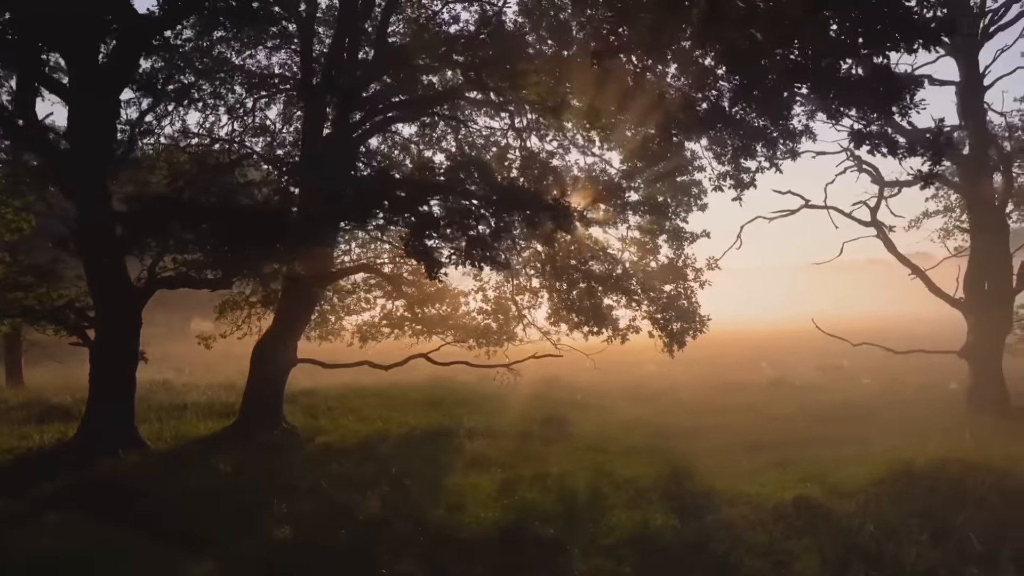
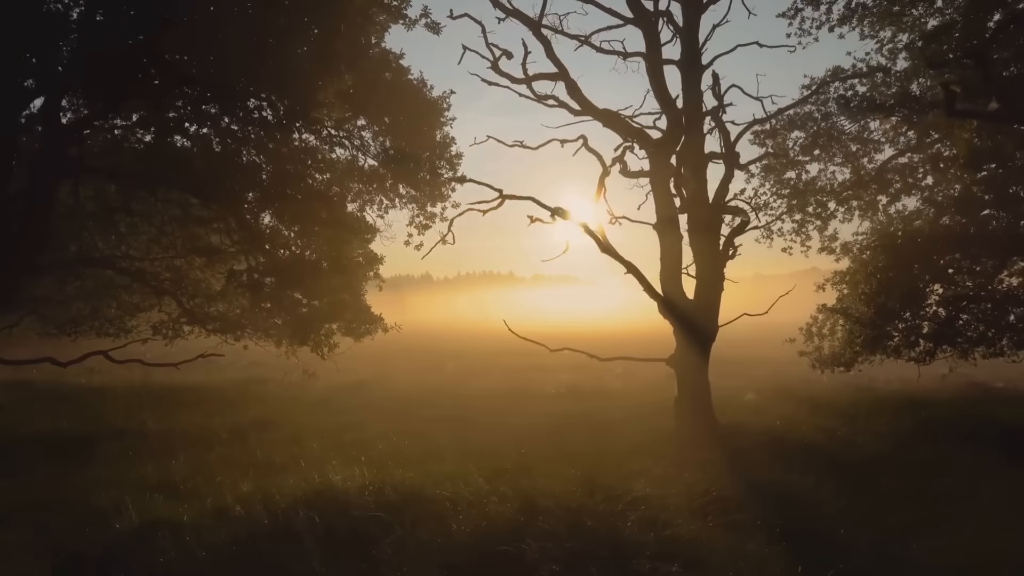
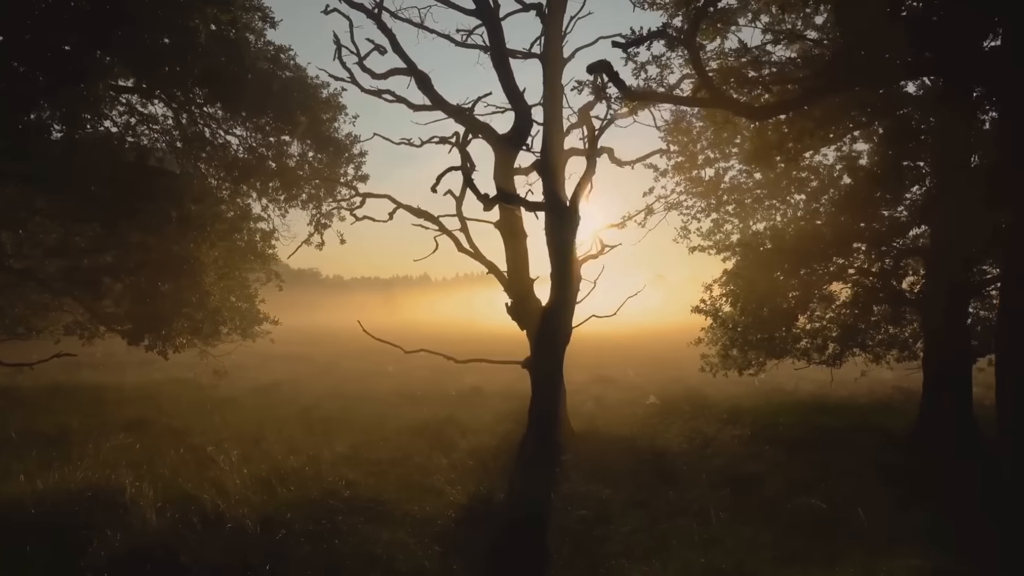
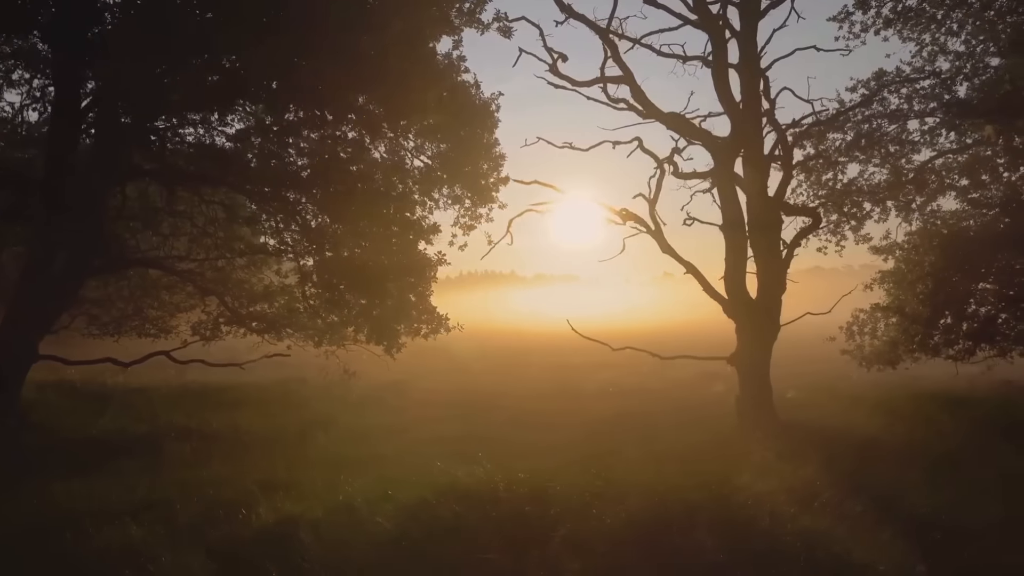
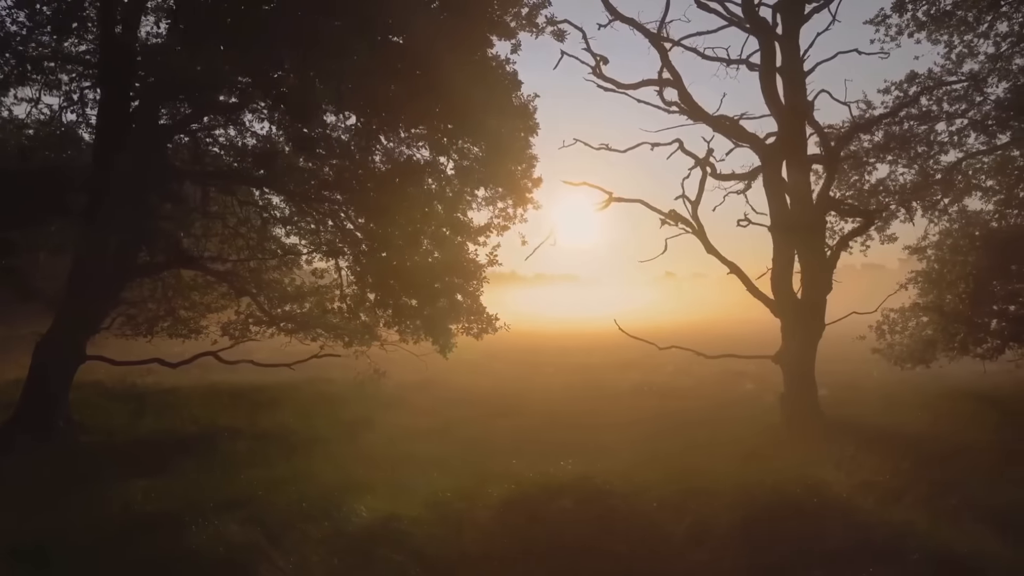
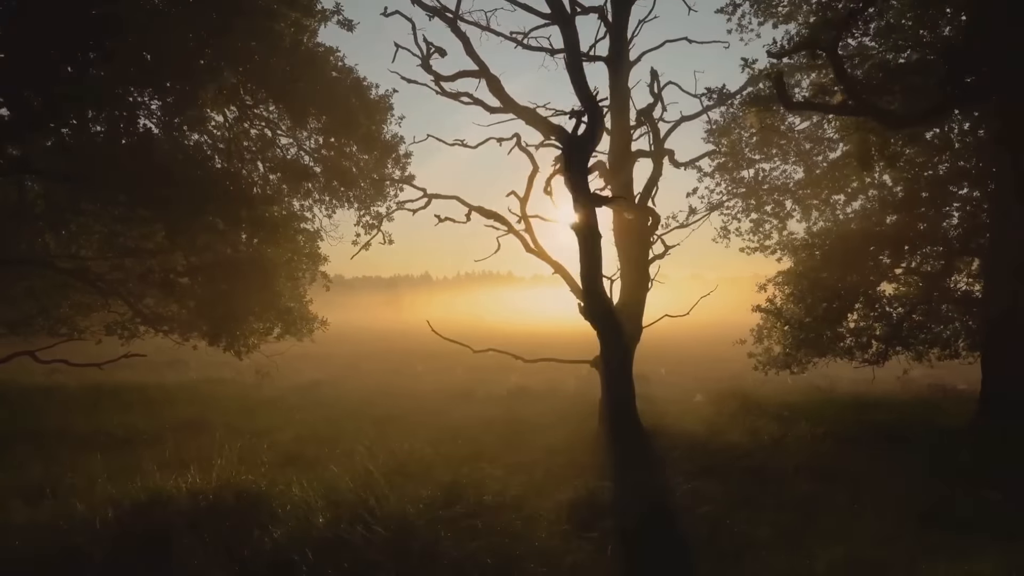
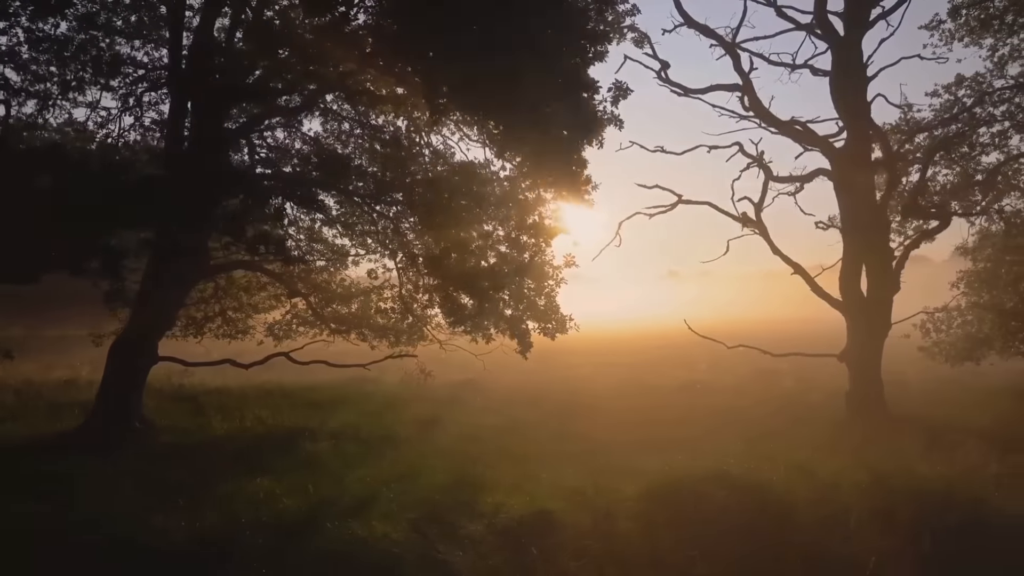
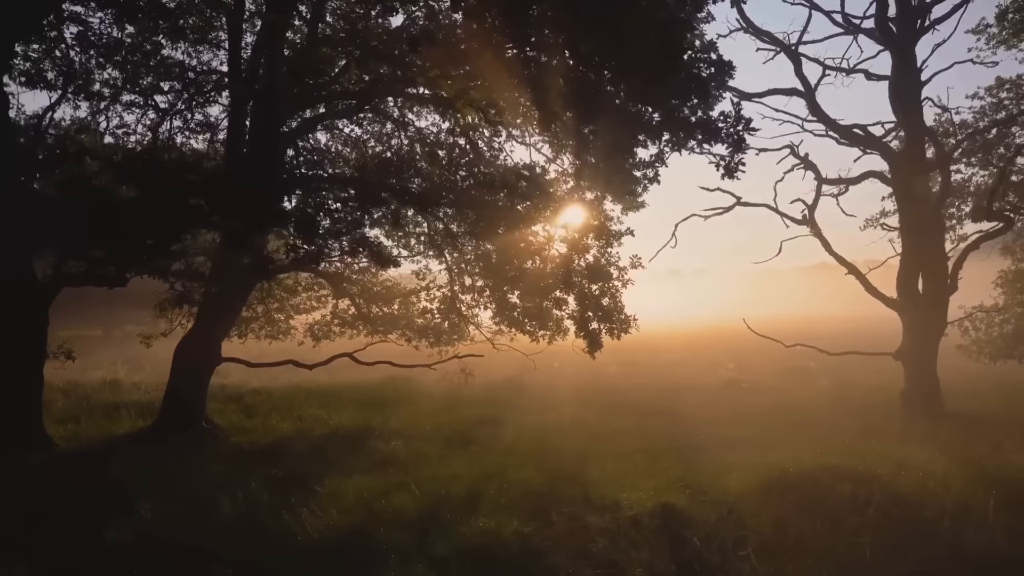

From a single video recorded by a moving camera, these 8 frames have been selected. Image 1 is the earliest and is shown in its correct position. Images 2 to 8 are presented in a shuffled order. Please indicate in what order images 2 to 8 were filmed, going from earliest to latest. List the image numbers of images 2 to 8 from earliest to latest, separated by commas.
8, 7, 5, 4, 2, 6, 3
